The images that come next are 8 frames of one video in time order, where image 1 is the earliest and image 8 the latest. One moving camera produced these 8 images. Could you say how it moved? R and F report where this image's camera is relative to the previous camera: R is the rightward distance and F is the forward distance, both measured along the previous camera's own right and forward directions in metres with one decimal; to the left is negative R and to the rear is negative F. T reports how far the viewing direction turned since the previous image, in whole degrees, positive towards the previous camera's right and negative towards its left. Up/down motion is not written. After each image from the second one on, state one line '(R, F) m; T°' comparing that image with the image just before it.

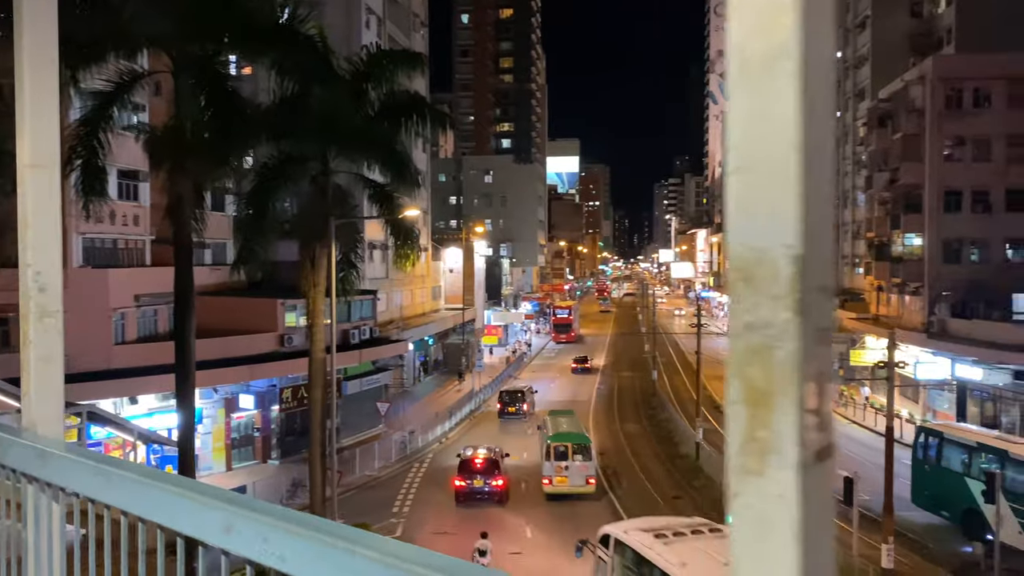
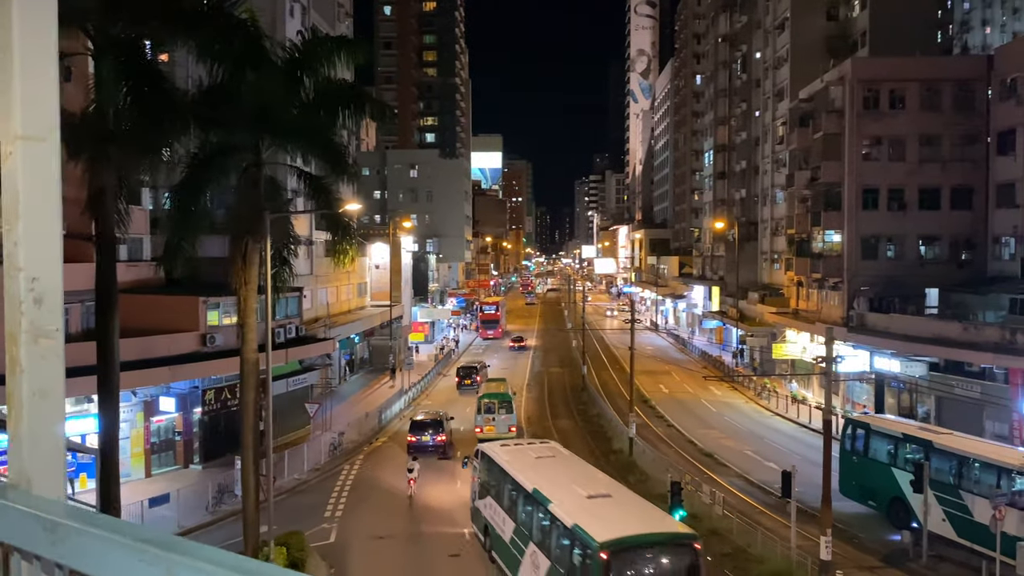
(-0.4, +0.4) m; +5°
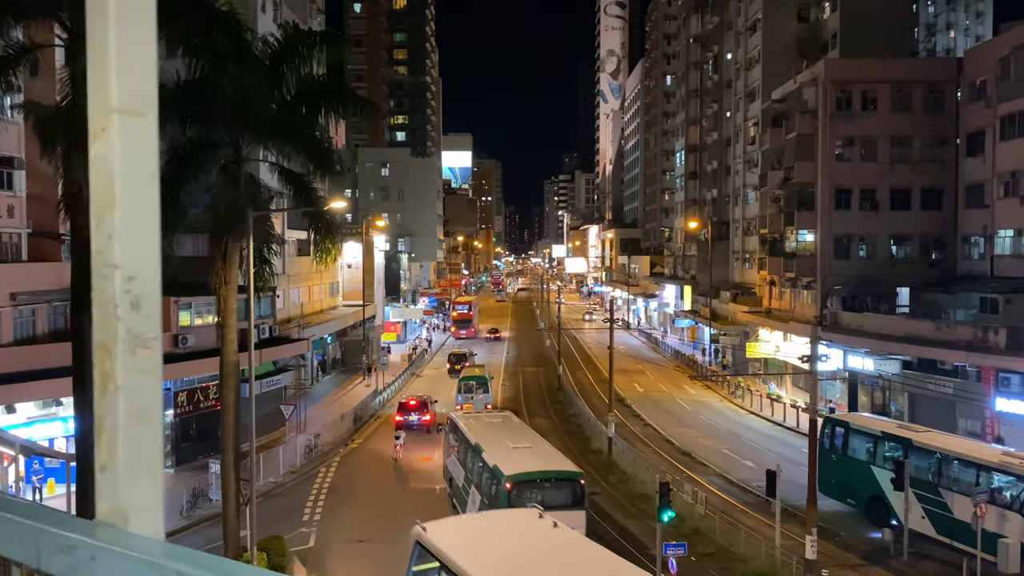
(-0.3, +0.2) m; +2°
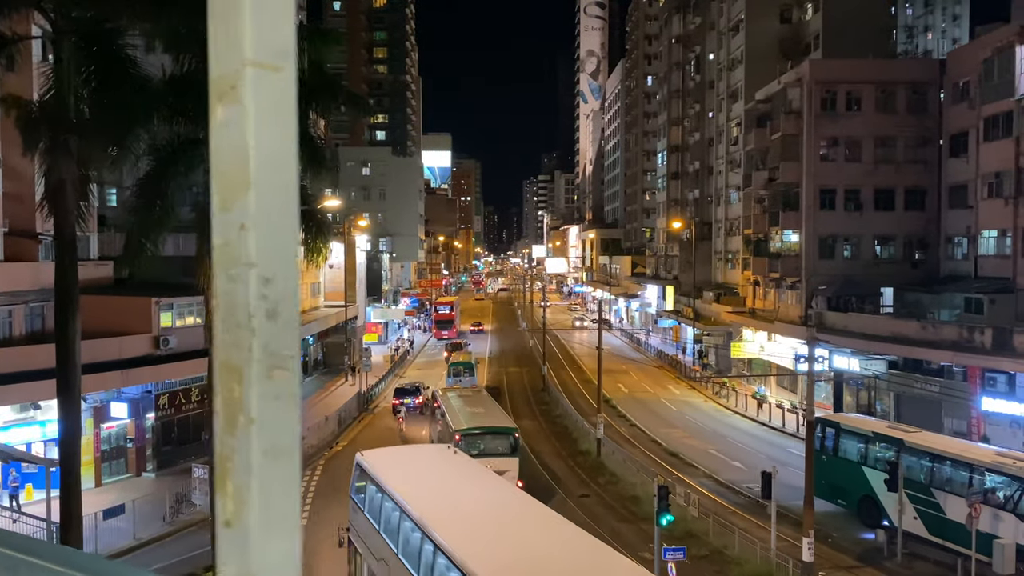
(-0.3, +0.3) m; +1°
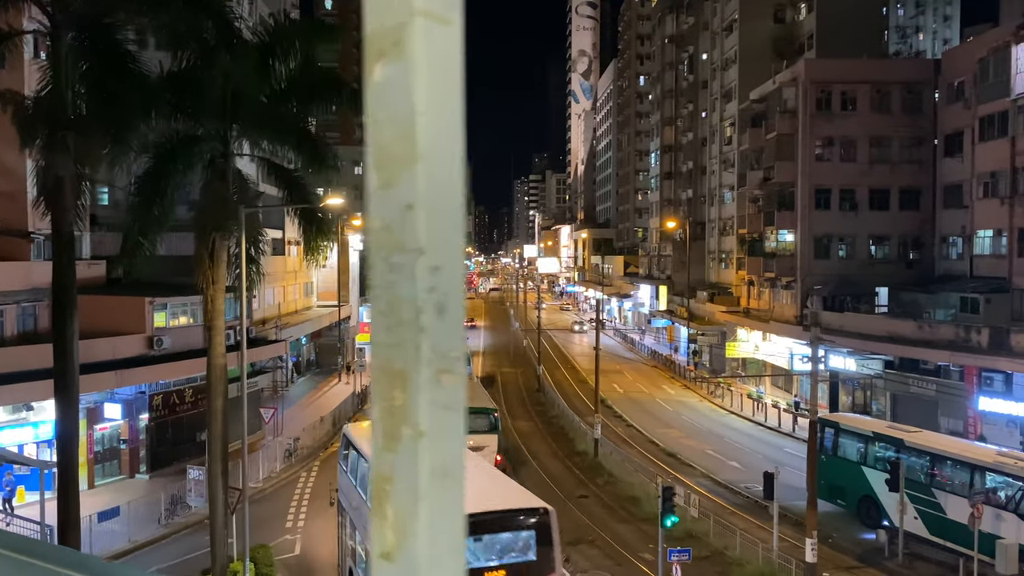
(-0.2, +0.1) m; +1°
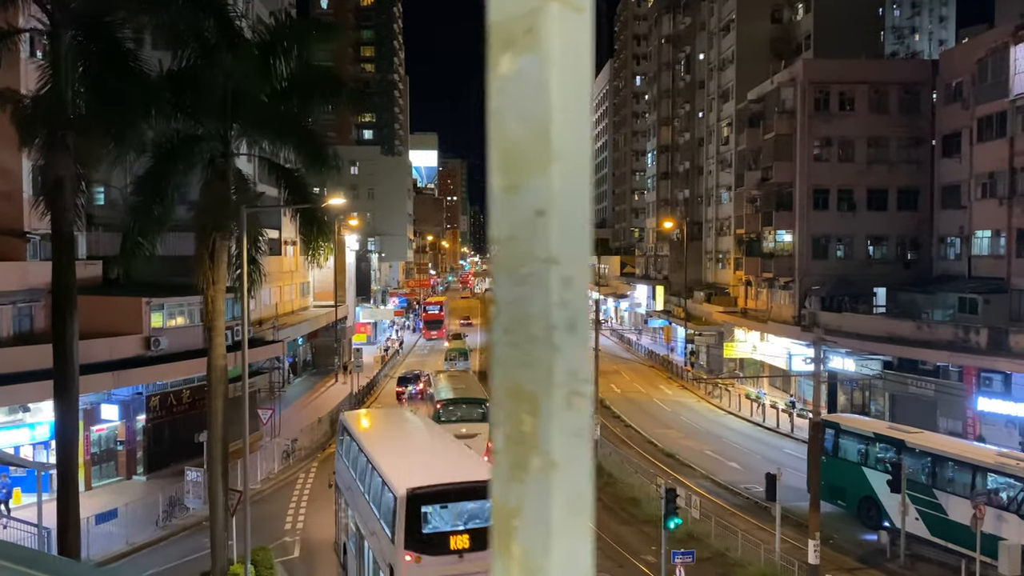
(-0.1, +0.1) m; 0°
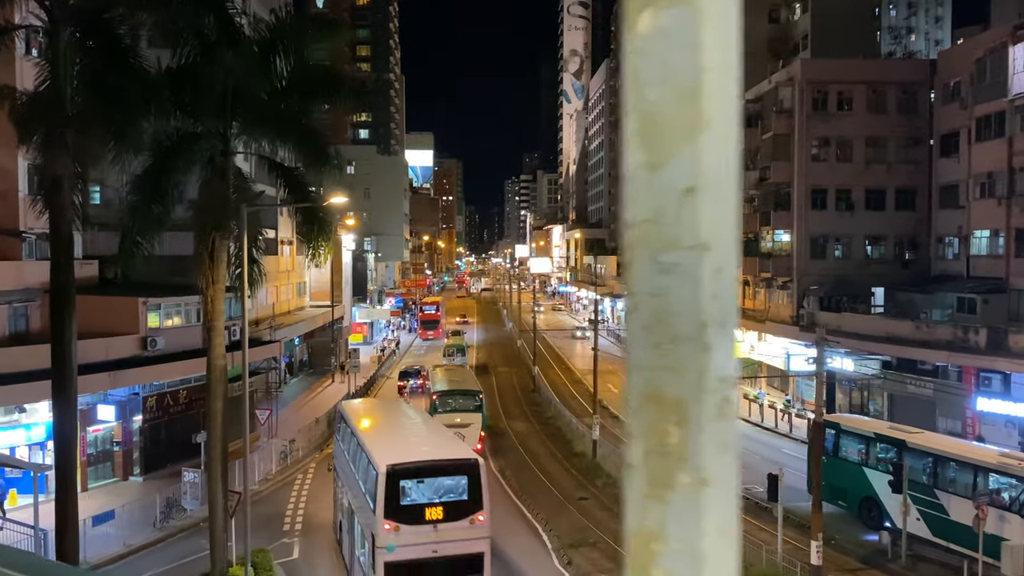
(-0.1, +0.1) m; 0°
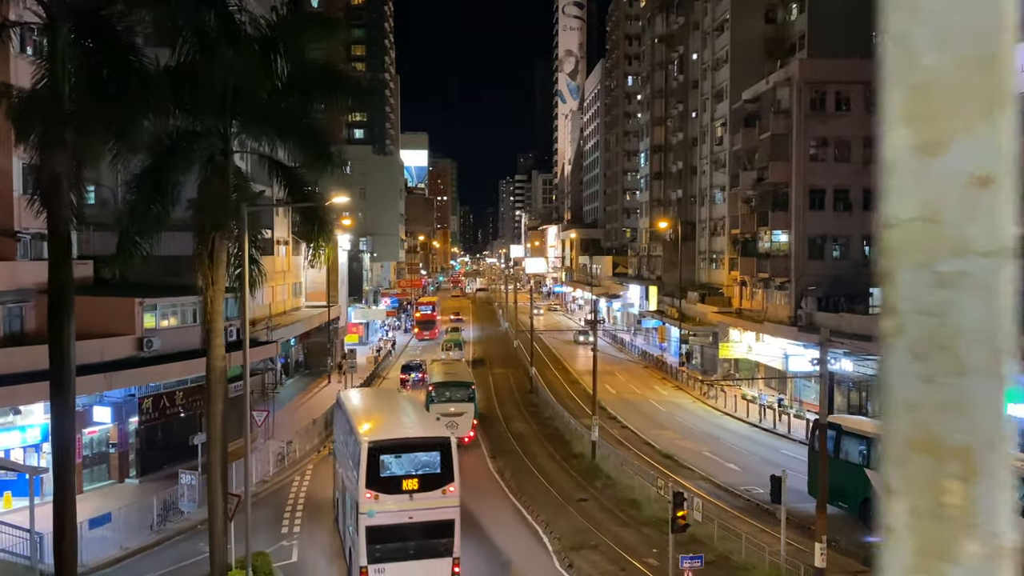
(-0.1, +0.1) m; 0°
